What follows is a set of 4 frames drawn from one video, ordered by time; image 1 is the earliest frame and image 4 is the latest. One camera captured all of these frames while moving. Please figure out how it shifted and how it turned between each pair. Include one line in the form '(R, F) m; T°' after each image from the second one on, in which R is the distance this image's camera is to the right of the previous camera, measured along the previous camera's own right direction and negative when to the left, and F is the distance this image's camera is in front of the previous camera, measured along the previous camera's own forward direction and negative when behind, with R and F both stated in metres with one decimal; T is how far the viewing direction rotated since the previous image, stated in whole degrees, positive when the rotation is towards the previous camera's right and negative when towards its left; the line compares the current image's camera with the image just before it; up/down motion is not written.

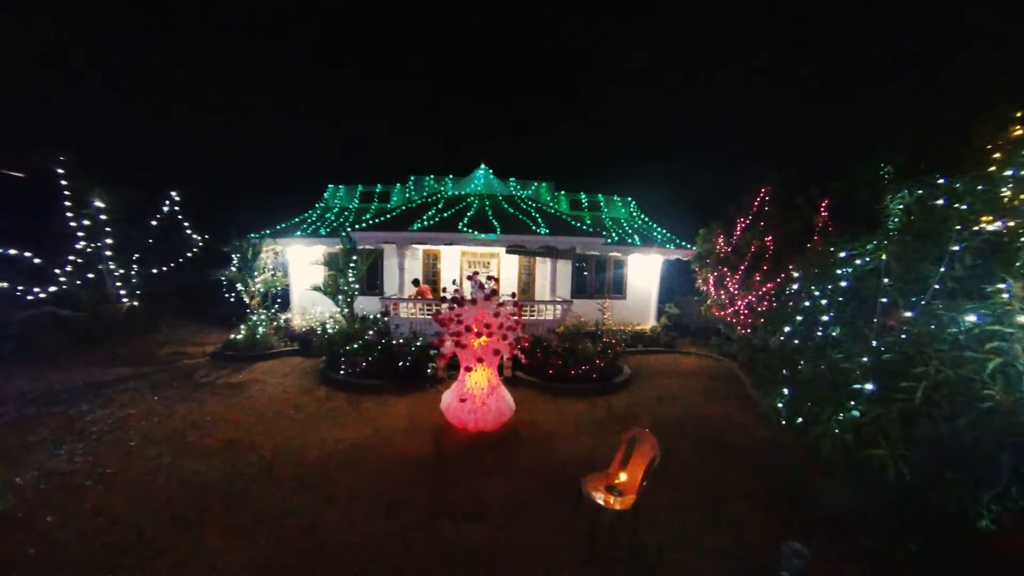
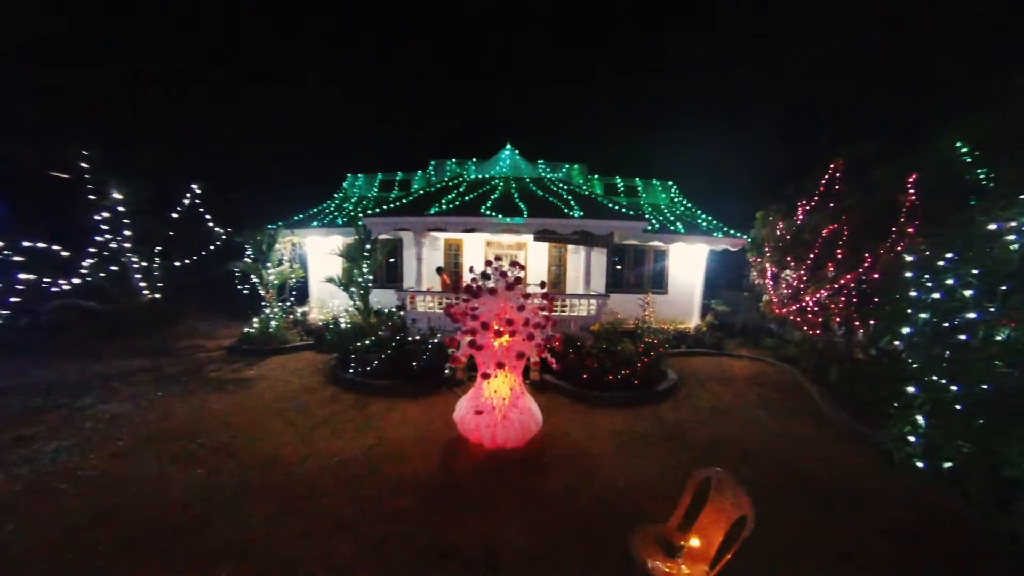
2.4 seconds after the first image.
(0.0, +1.1) m; -3°
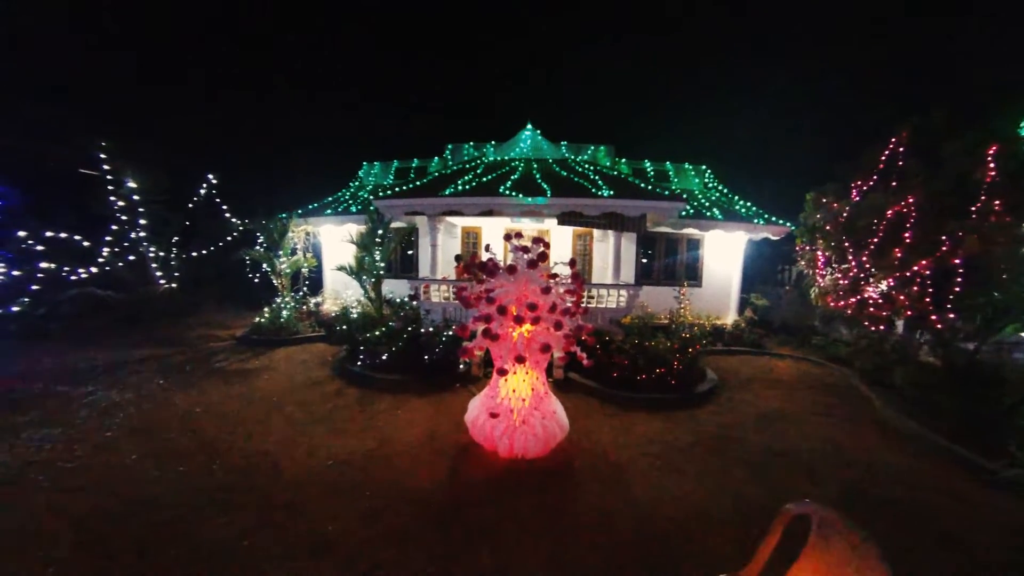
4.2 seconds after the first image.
(0.0, +0.7) m; -2°
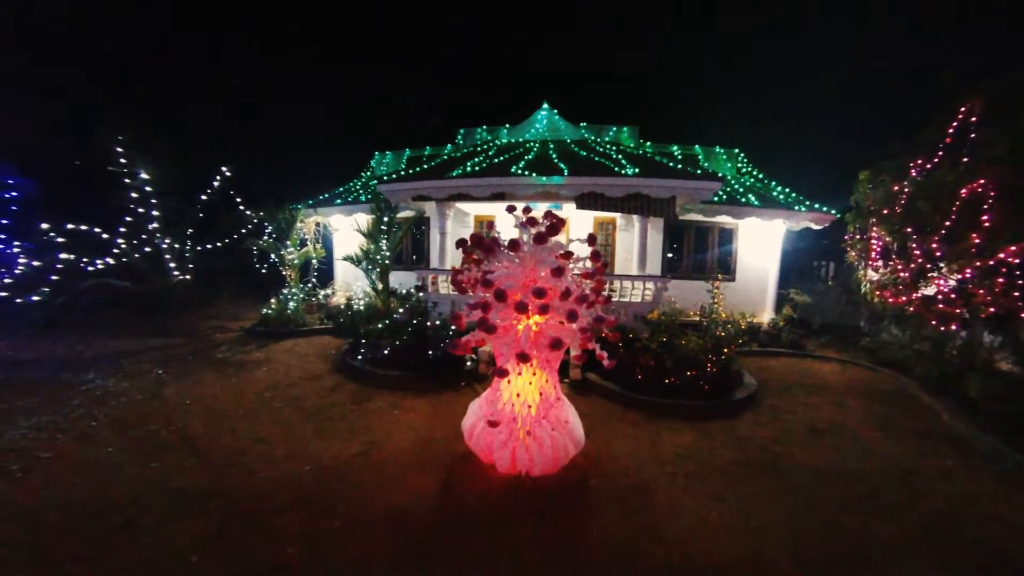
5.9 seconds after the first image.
(+0.1, +0.7) m; -2°
